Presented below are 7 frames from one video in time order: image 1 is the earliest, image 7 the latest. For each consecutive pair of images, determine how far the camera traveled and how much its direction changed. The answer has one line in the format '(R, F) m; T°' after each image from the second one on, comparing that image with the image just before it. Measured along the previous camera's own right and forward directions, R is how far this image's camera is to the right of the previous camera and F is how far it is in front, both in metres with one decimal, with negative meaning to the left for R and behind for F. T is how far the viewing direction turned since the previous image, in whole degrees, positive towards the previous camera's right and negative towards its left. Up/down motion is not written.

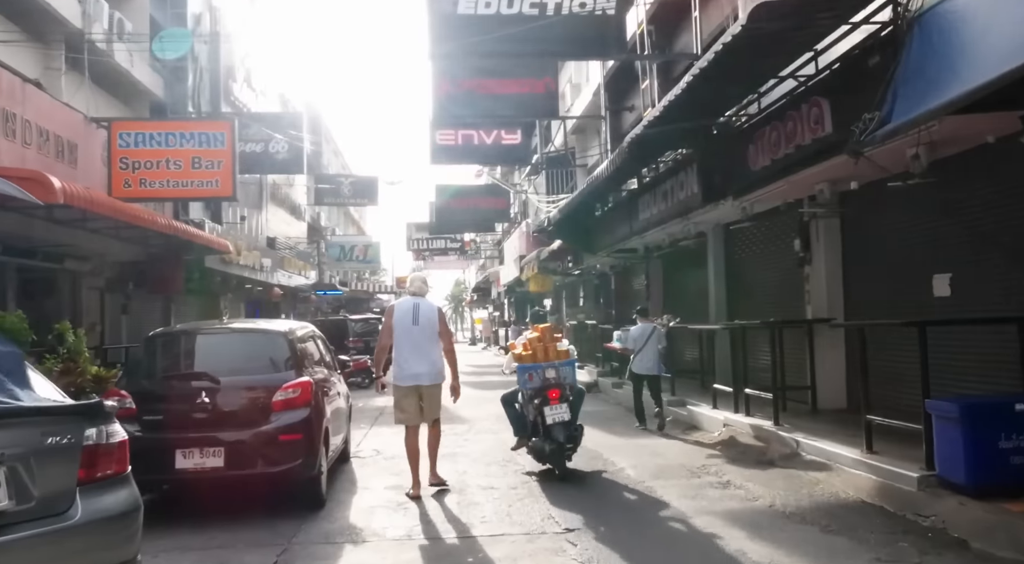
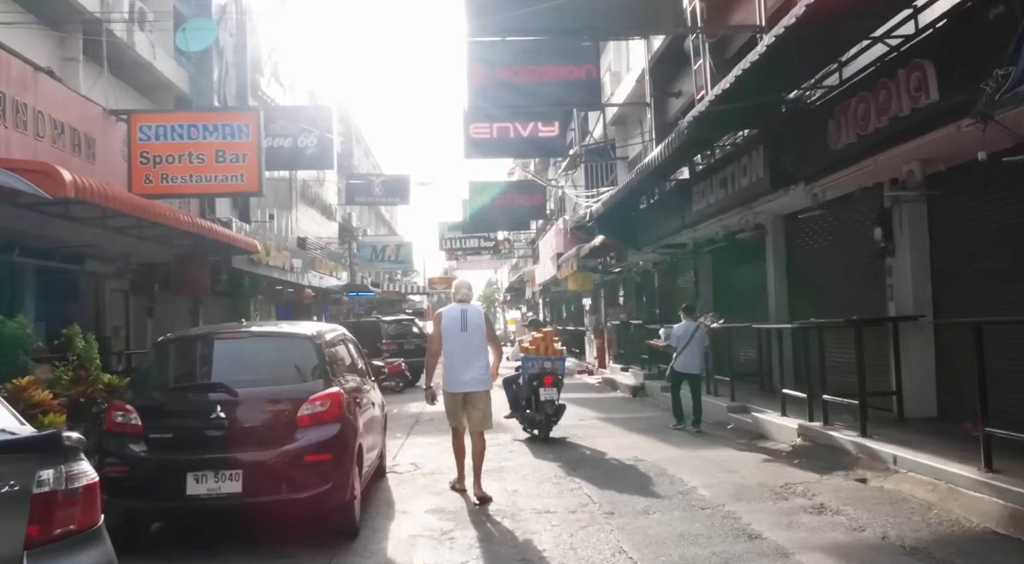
(-0.2, +0.9) m; -2°
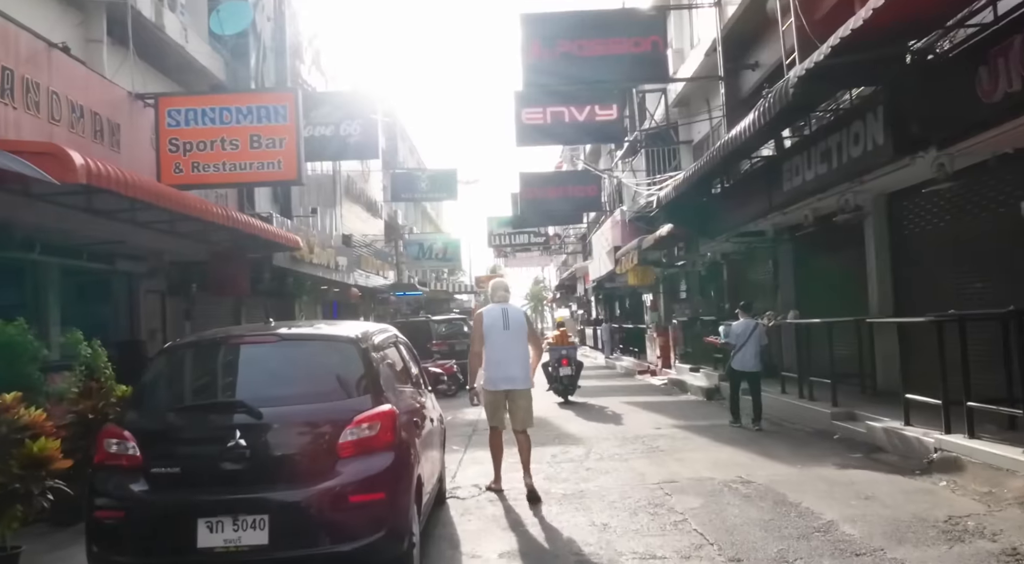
(-0.3, +1.4) m; -3°
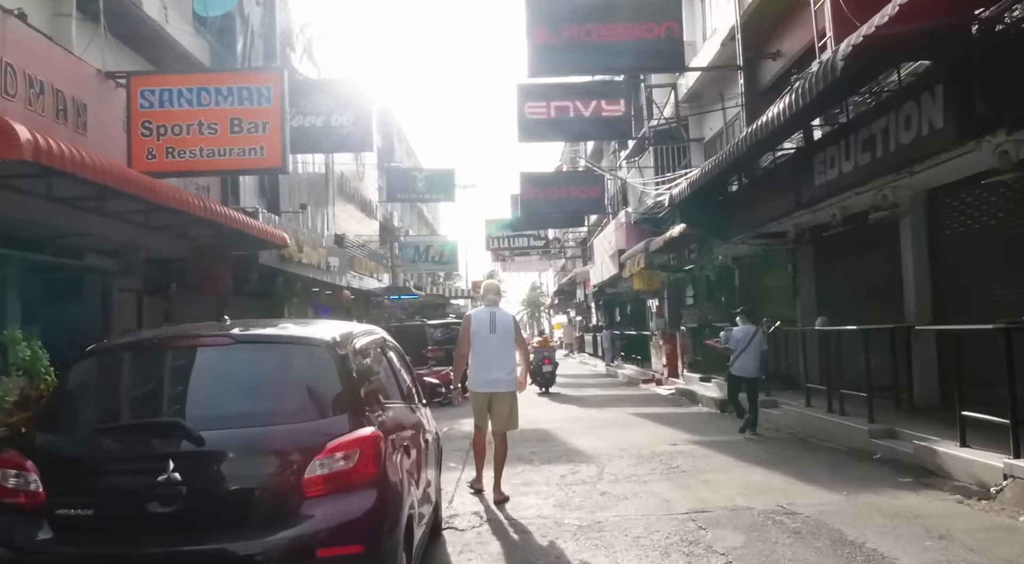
(-0.1, +1.0) m; 0°
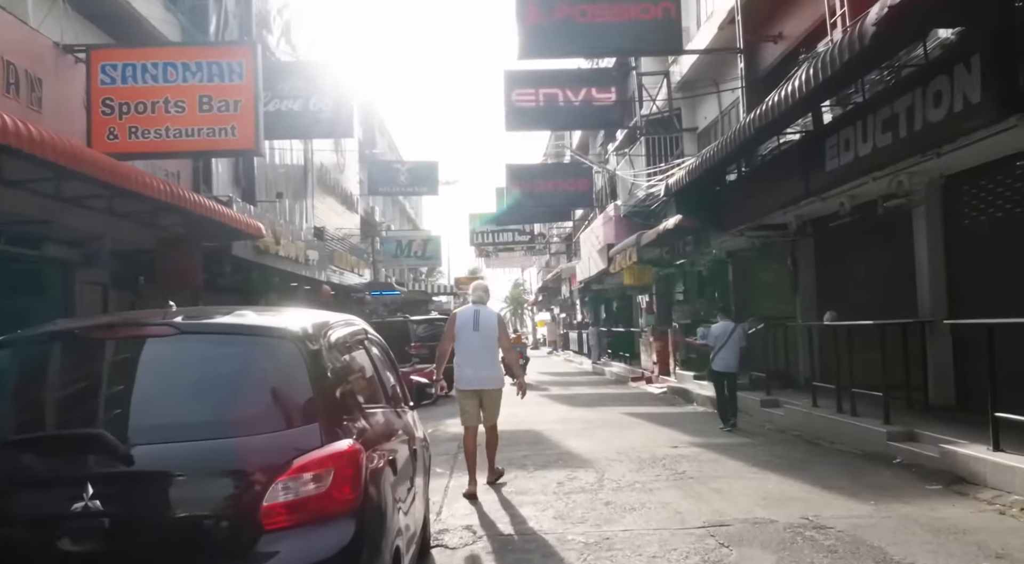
(-0.1, +0.7) m; +1°
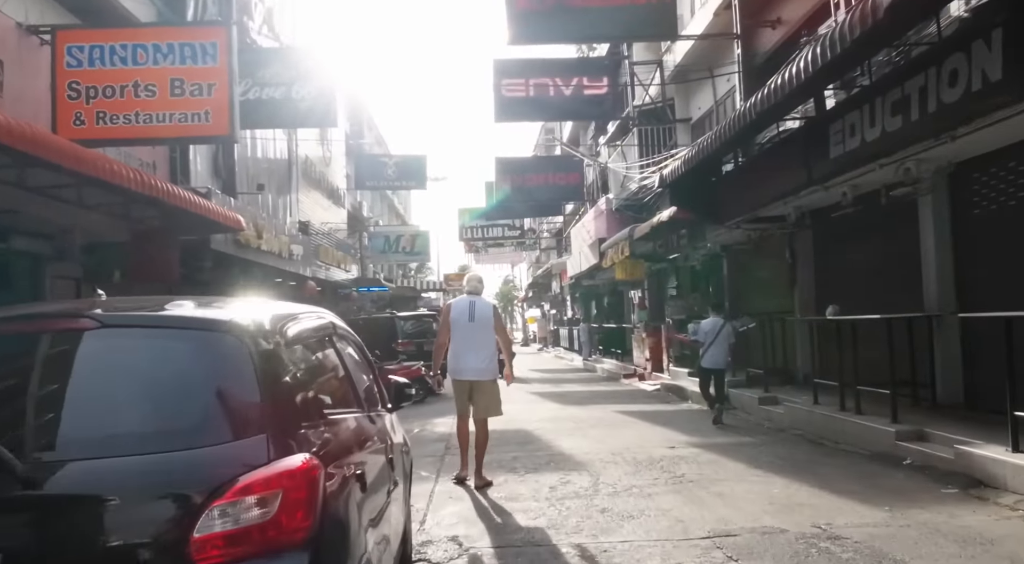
(0.0, +0.5) m; +1°
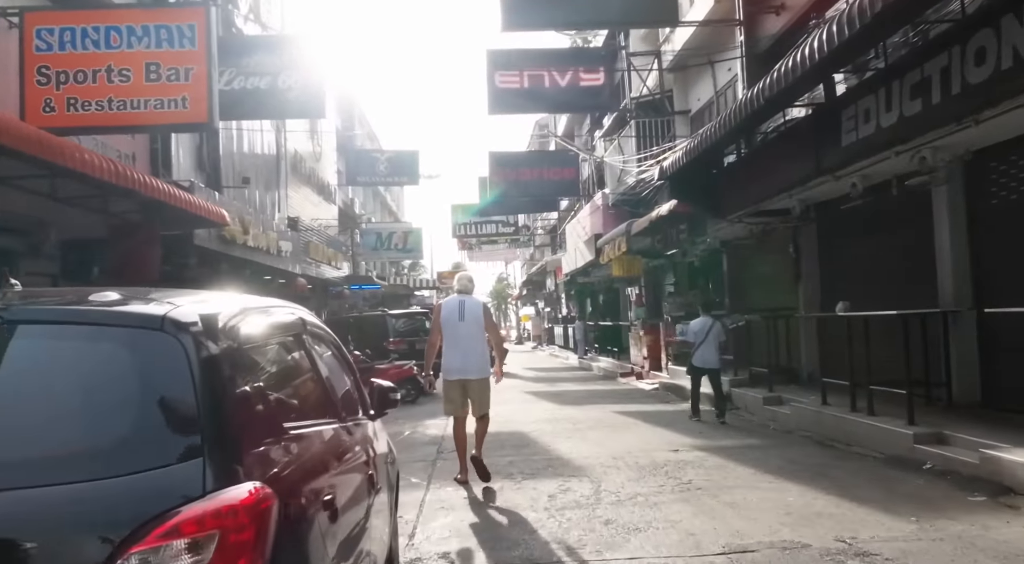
(0.0, +0.5) m; 0°
